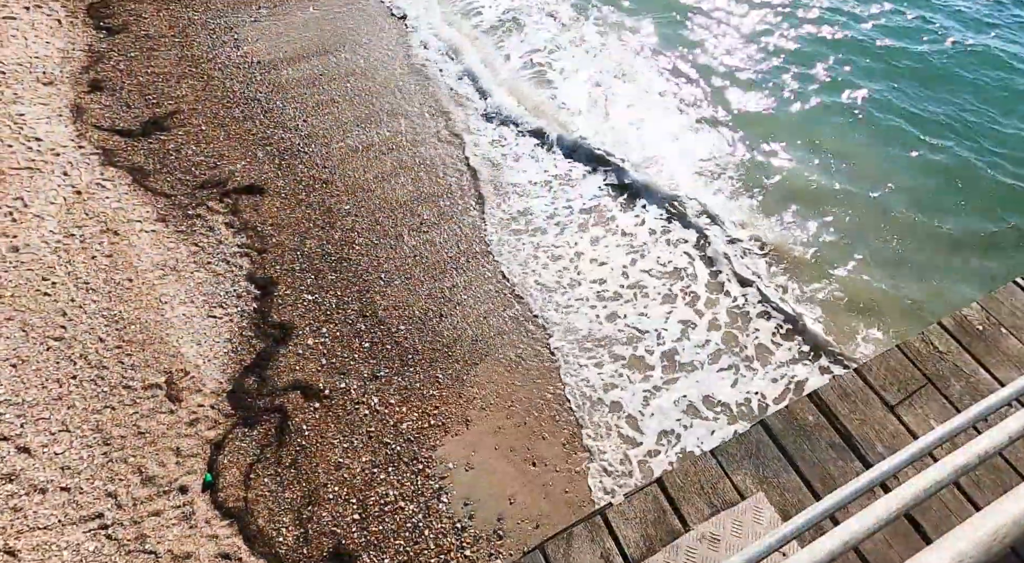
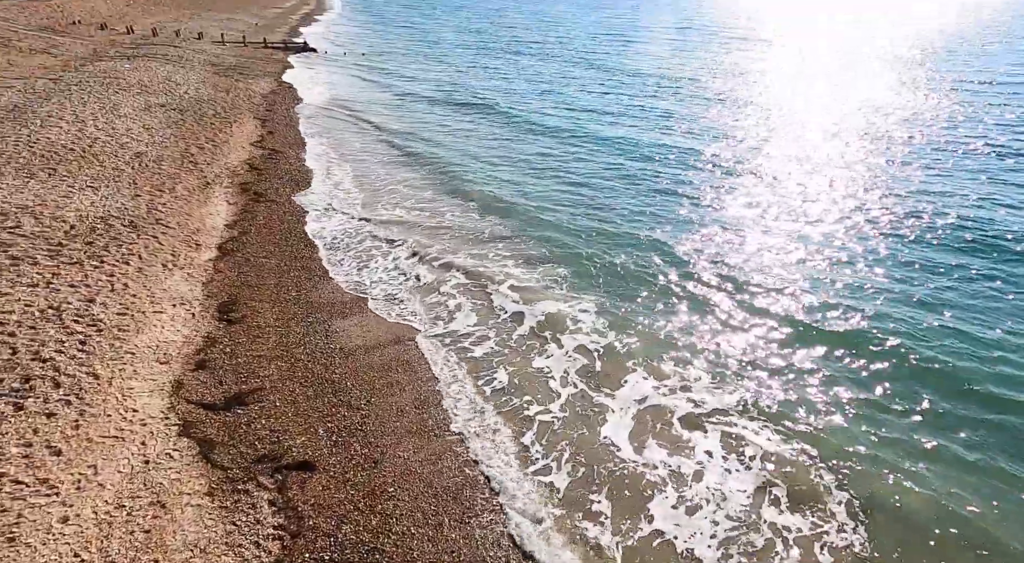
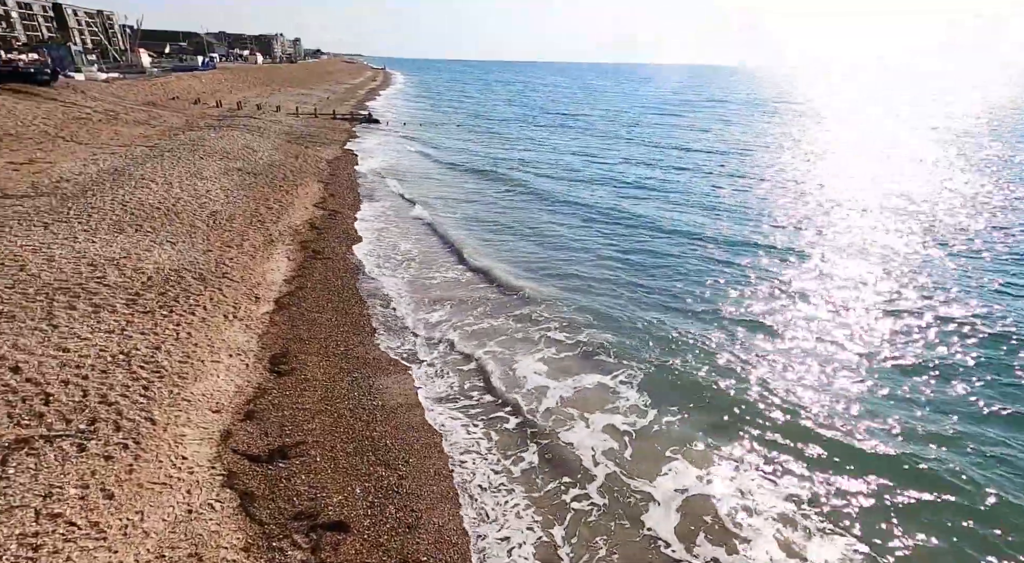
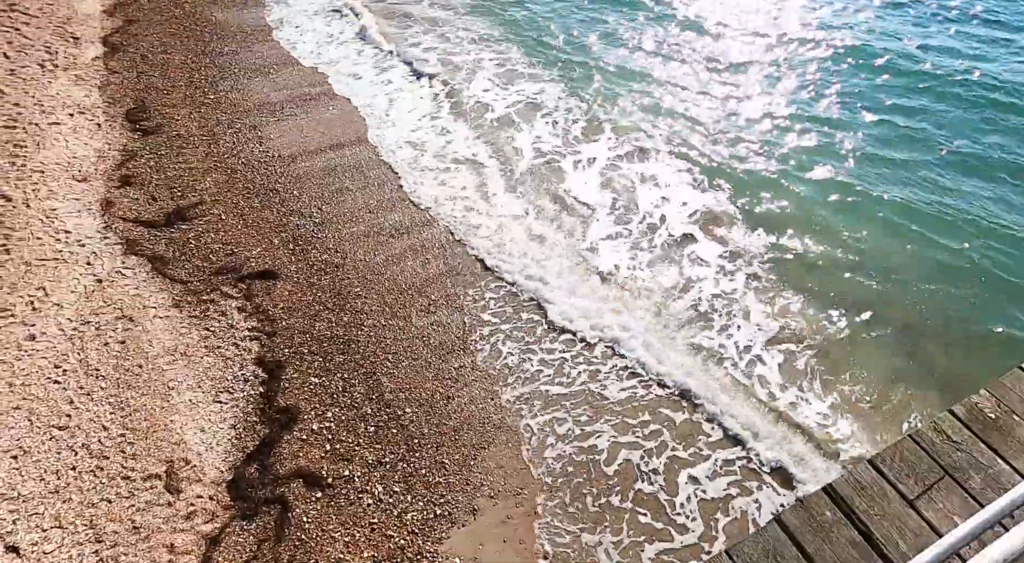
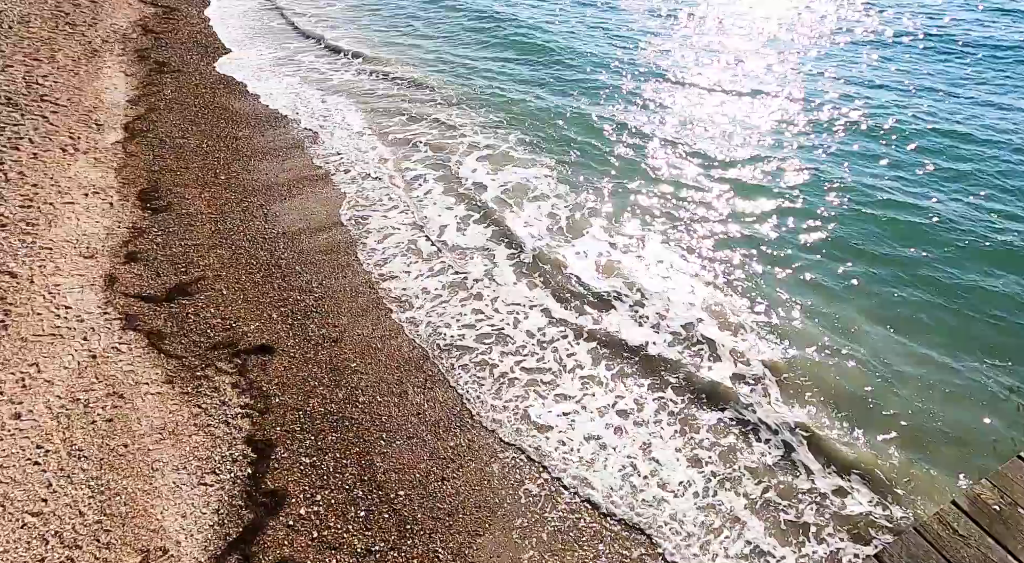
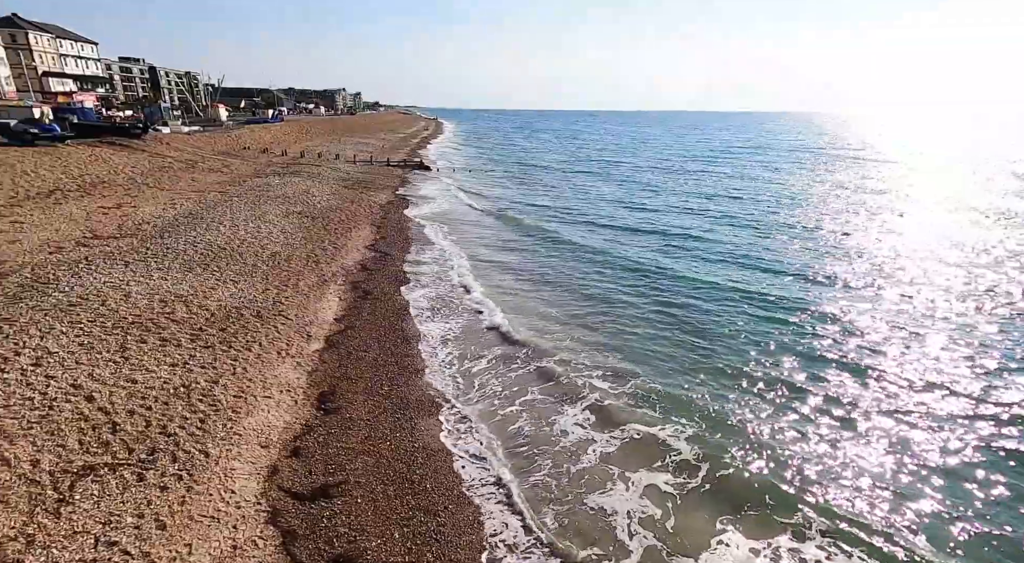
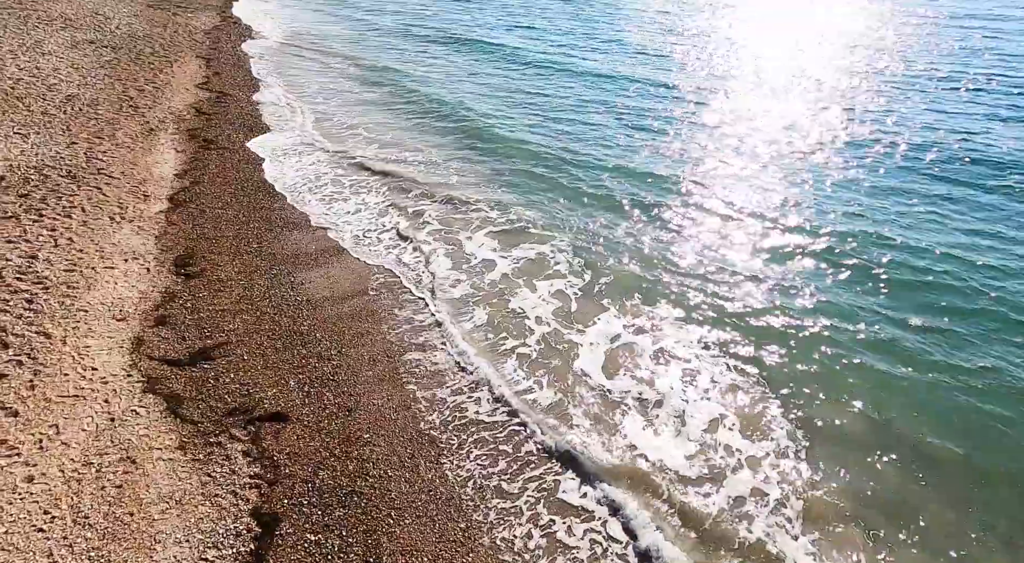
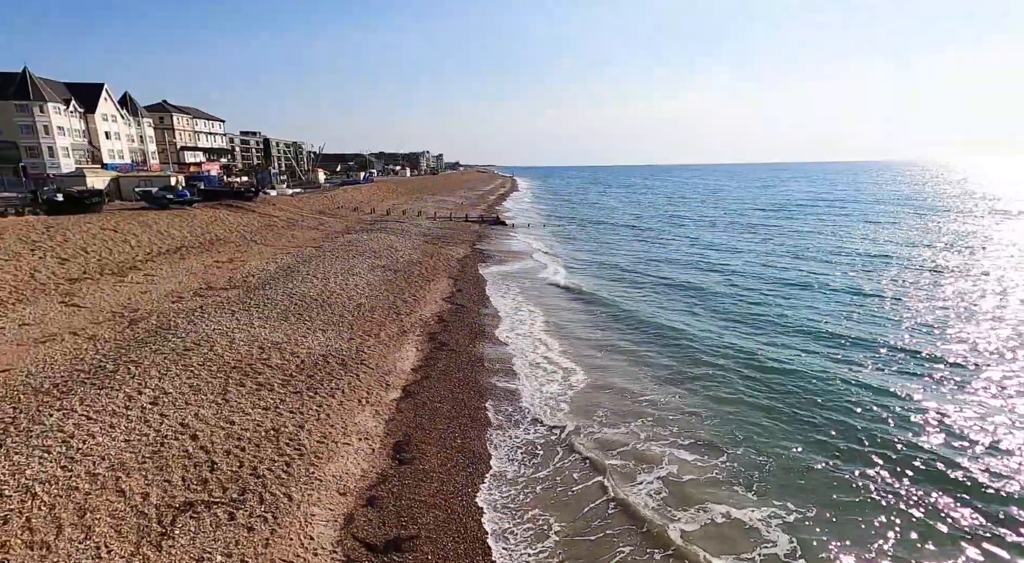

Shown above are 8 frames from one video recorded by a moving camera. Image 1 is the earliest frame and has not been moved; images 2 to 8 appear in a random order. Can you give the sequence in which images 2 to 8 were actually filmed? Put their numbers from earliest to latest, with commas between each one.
4, 5, 7, 2, 3, 6, 8
